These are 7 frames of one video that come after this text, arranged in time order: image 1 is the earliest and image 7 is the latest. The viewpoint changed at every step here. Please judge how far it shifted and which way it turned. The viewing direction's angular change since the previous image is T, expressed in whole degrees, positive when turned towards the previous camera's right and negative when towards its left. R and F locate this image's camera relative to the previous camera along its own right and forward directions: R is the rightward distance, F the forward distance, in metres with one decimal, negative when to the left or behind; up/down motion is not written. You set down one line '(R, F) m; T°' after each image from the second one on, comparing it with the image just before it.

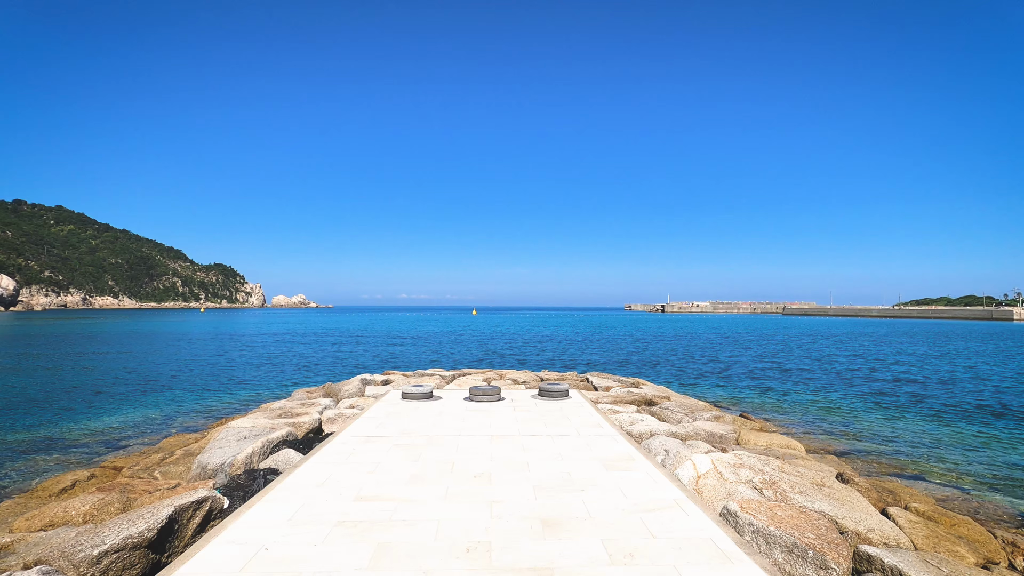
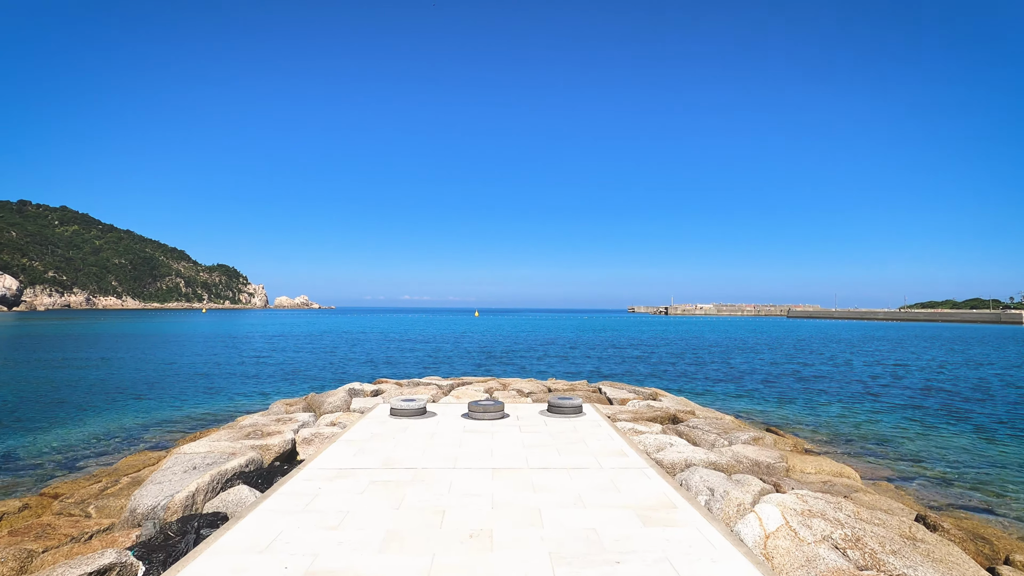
(-0.1, +2.0) m; 0°
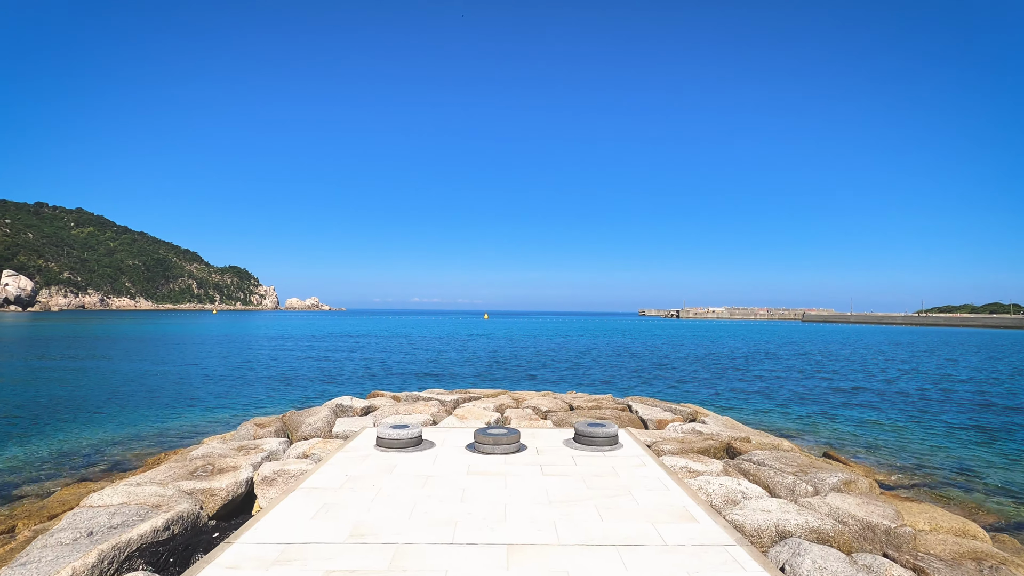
(-0.2, +2.7) m; -1°
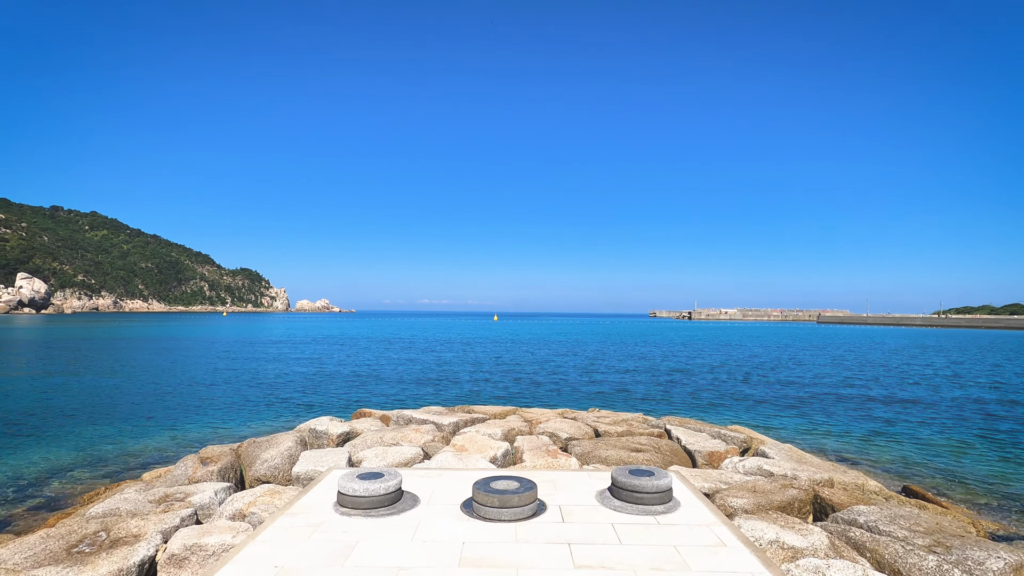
(-0.1, +2.9) m; -1°
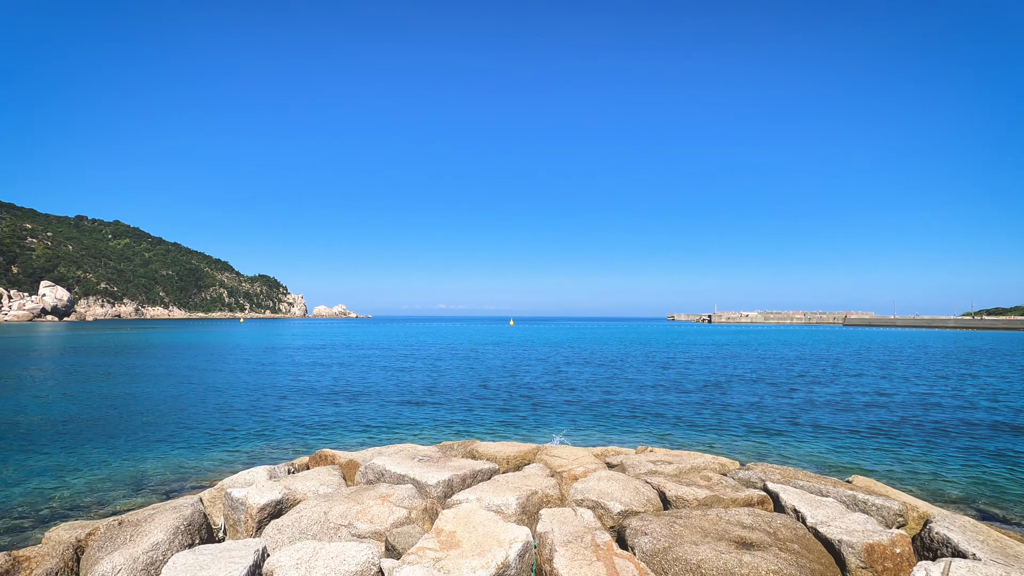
(-0.1, +4.6) m; -2°
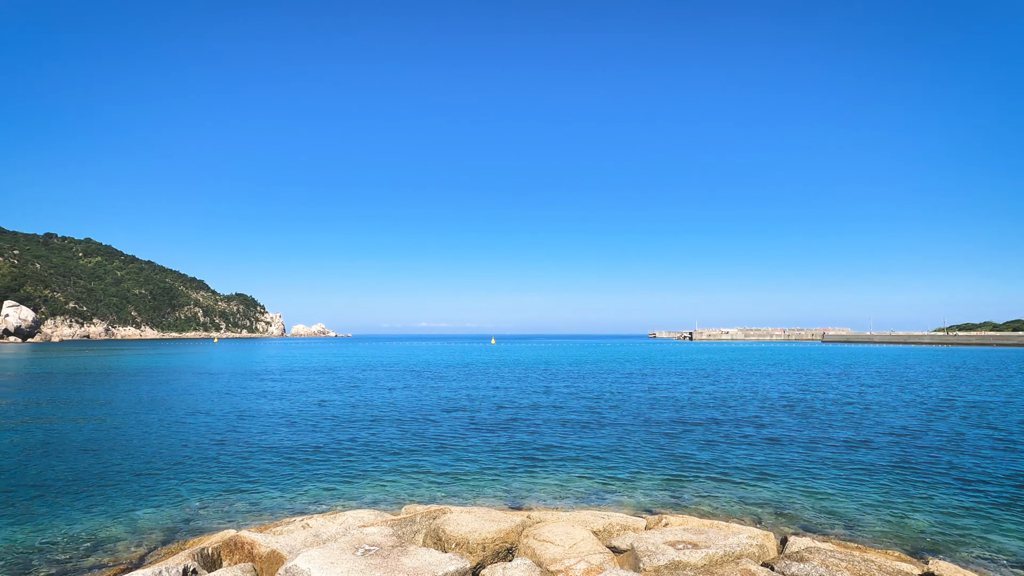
(+0.1, +2.5) m; +2°
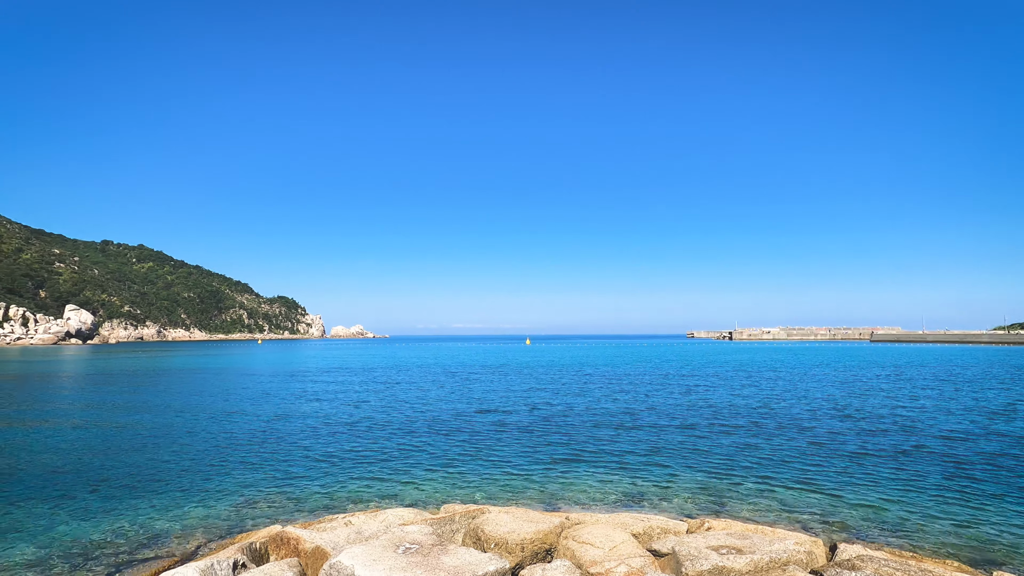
(-0.1, 0.0) m; -4°
